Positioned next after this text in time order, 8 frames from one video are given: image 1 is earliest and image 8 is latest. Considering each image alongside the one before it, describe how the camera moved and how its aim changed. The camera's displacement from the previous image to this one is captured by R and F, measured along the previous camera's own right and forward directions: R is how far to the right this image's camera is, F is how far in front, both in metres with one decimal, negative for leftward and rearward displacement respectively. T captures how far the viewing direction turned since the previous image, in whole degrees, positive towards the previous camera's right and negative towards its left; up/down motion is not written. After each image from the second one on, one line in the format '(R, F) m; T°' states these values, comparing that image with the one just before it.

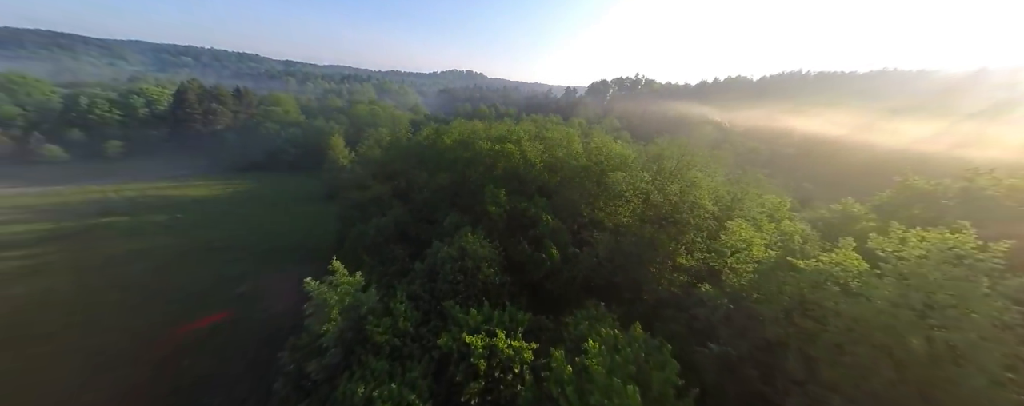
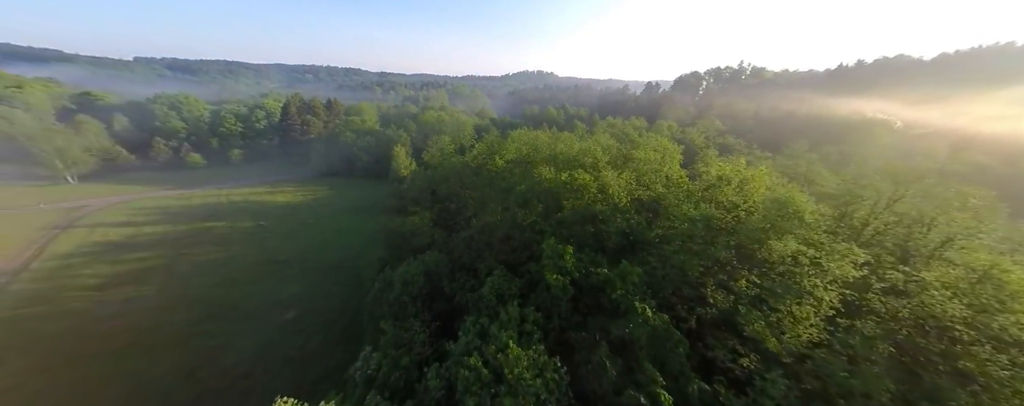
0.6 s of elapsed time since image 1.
(-0.2, +4.7) m; -13°
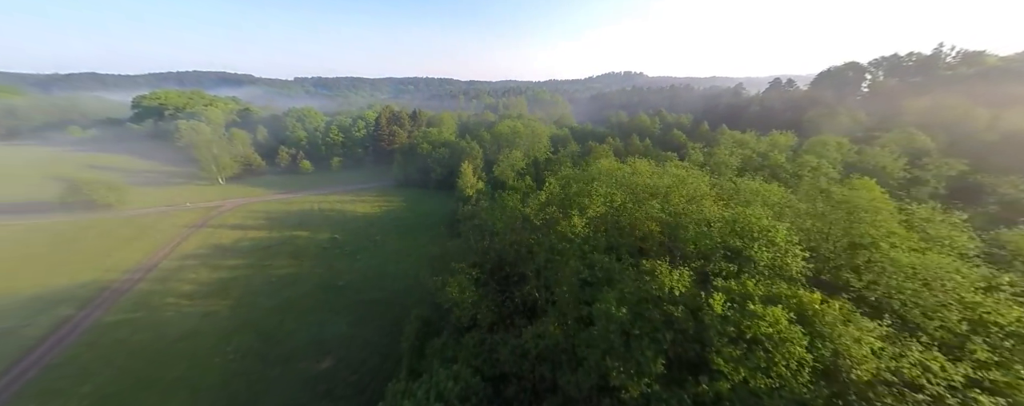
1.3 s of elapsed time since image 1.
(-0.4, +5.3) m; -15°
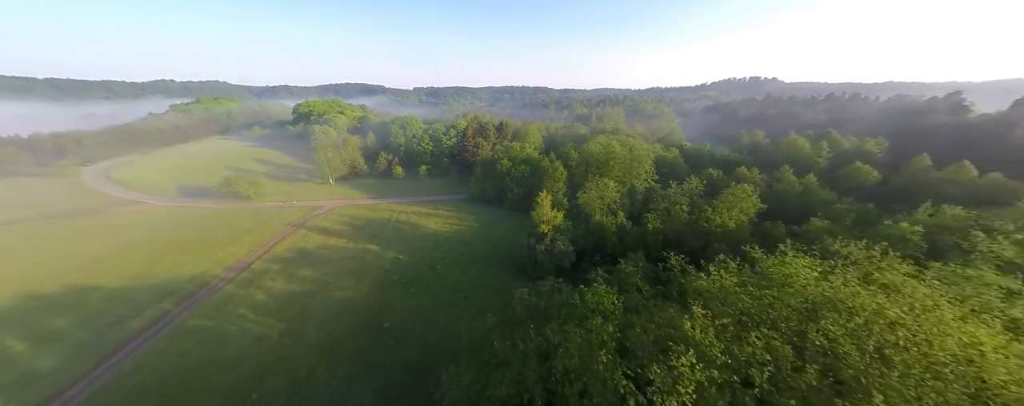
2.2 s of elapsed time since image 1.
(-0.5, +6.1) m; -16°
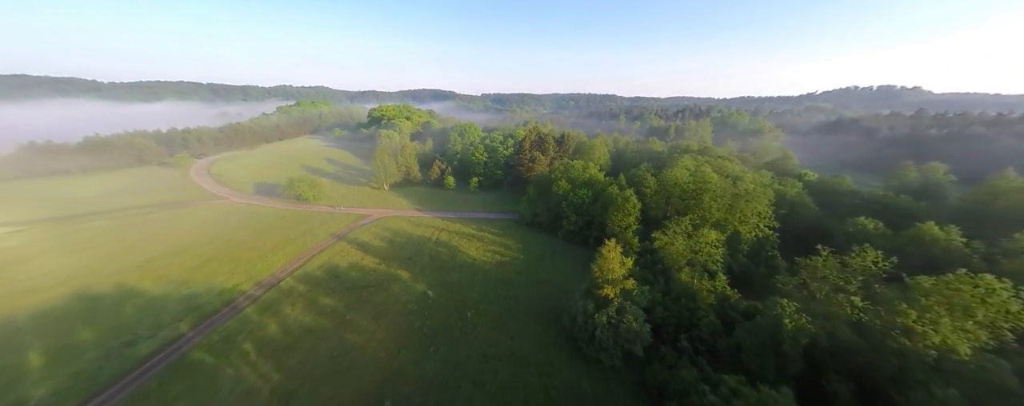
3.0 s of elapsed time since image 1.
(-0.2, +6.4) m; -11°
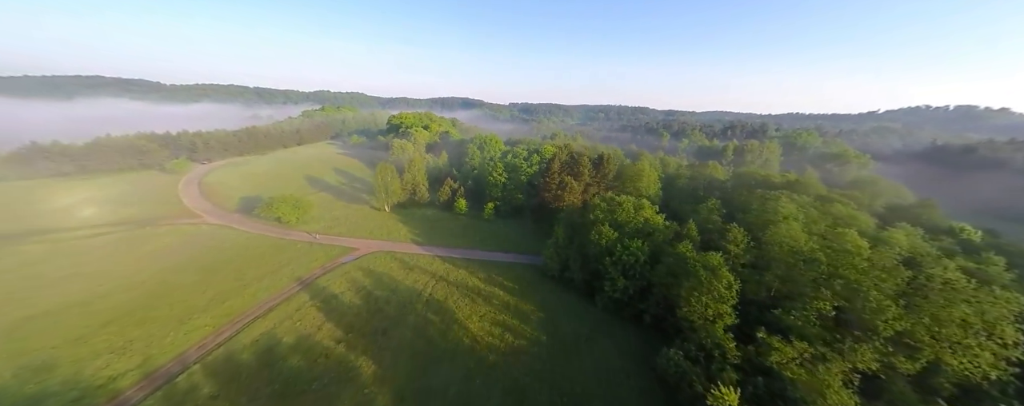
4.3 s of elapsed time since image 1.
(-0.2, +10.6) m; -4°
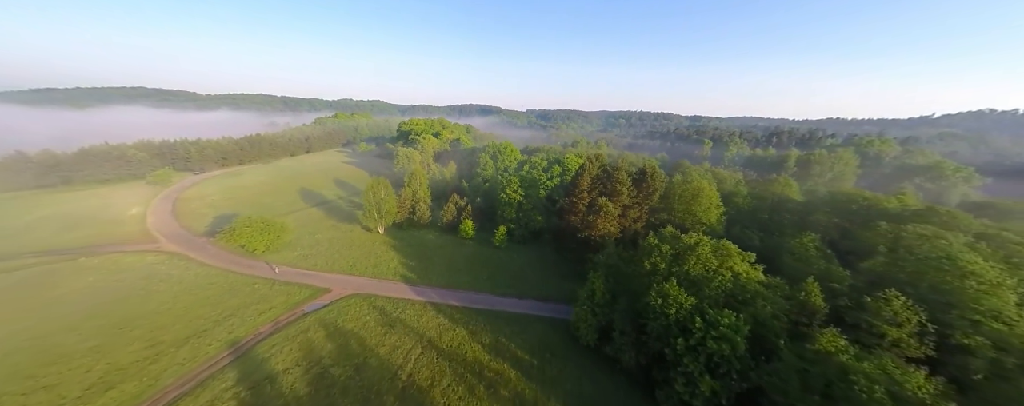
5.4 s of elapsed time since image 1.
(-0.1, +9.2) m; -3°
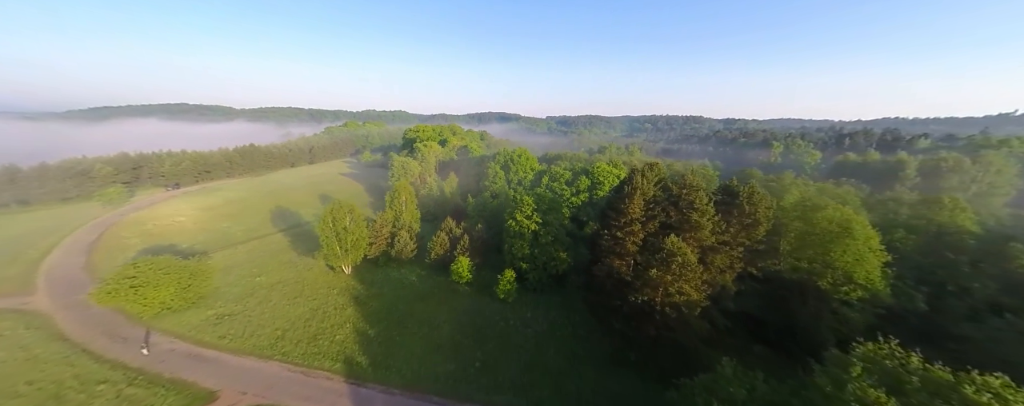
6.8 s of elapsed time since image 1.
(+0.8, +12.7) m; -4°
